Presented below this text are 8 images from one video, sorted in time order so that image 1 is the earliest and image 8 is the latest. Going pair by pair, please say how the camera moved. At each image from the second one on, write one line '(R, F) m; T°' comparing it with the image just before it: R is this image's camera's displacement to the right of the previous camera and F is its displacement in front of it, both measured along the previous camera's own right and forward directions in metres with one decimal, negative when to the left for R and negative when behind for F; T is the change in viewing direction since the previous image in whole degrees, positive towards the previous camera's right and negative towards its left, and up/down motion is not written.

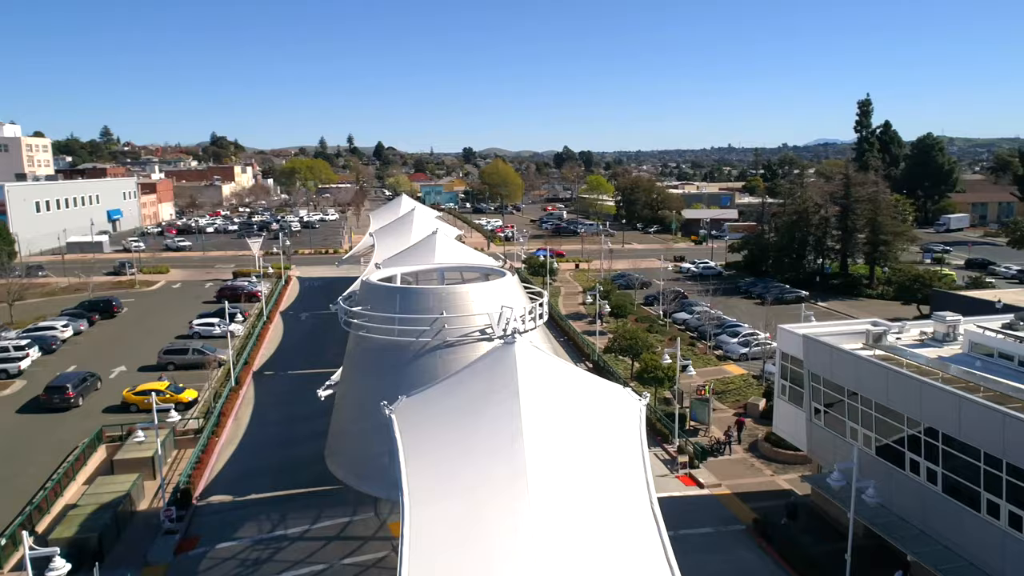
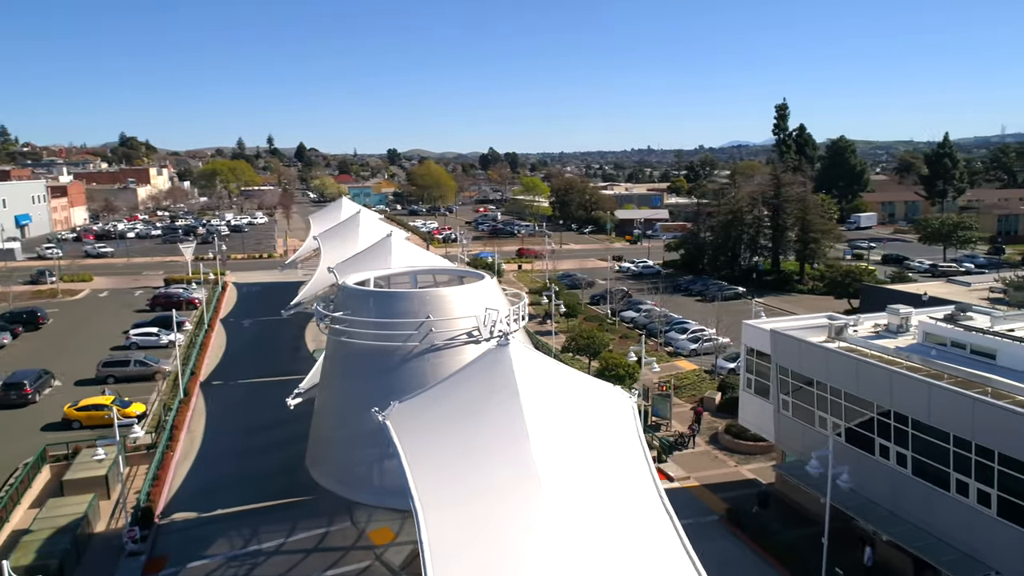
(-1.2, 0.0) m; +6°
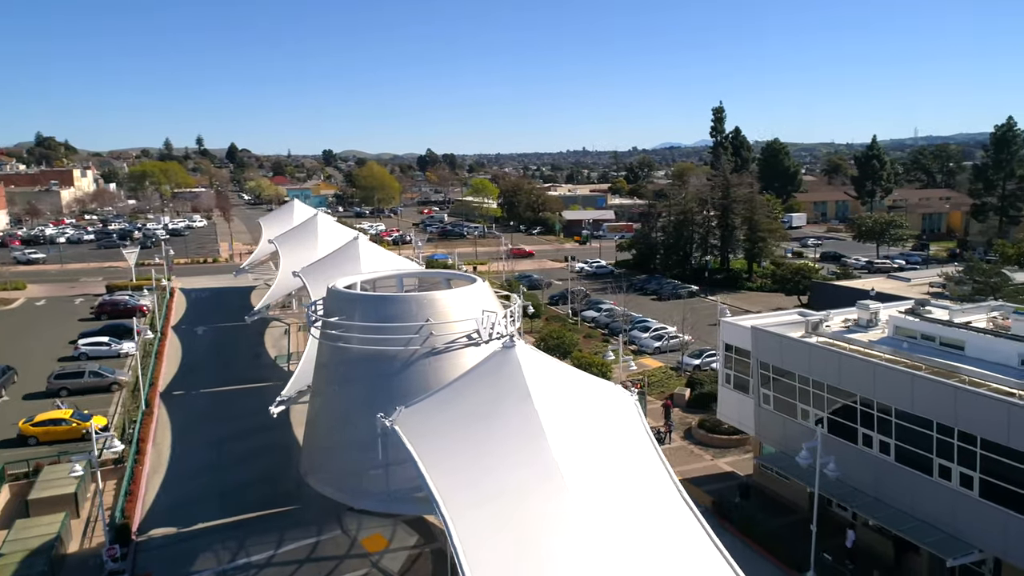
(-1.2, 0.0) m; +5°
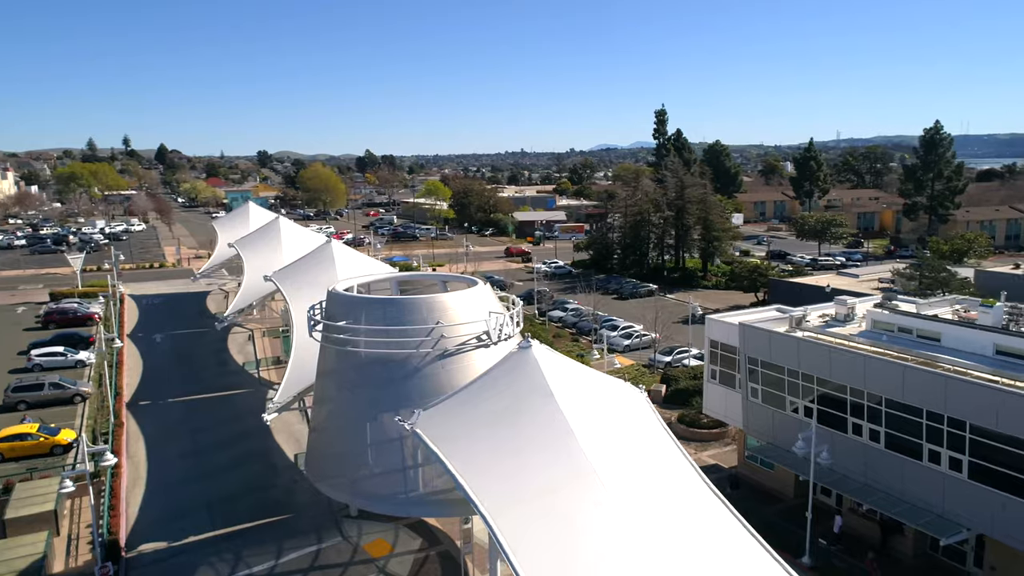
(-1.4, -0.1) m; +5°
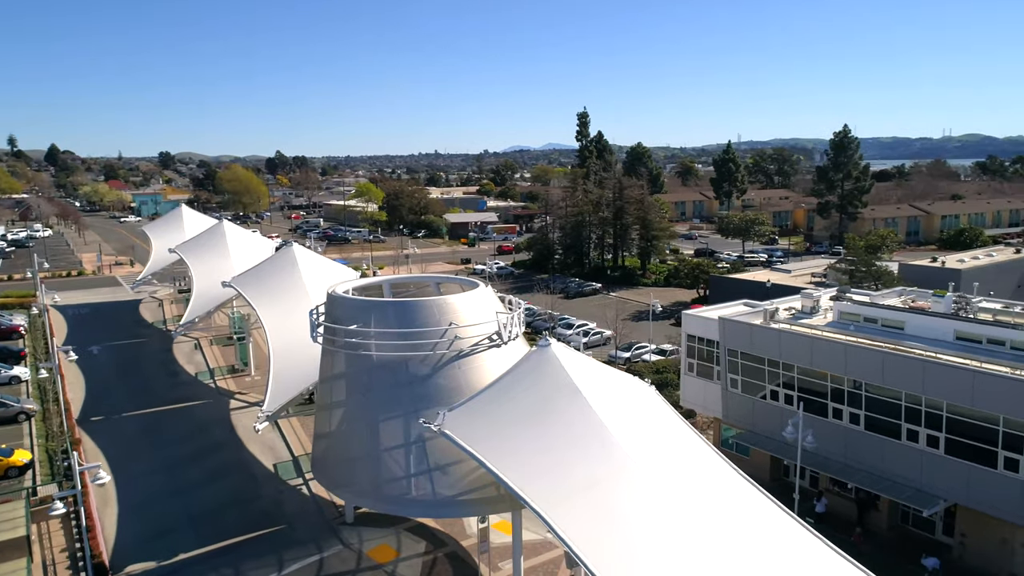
(-1.9, -0.1) m; +7°
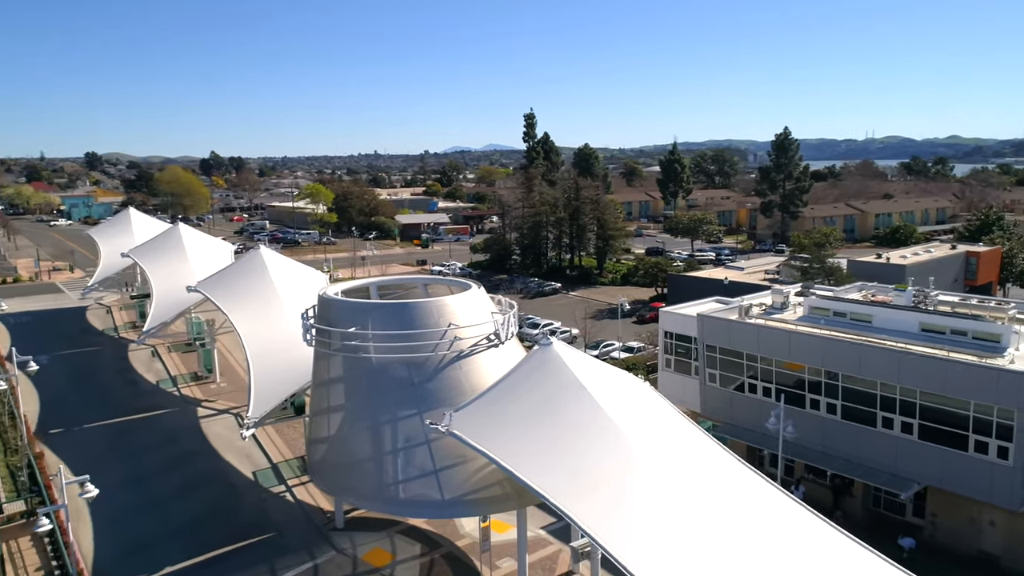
(-1.1, -0.1) m; +5°
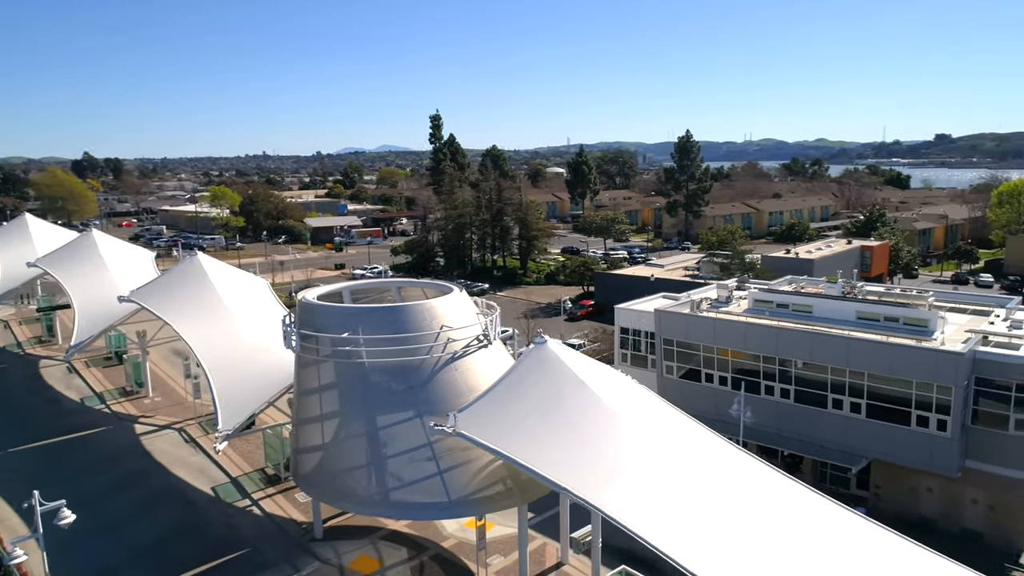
(-1.9, -0.1) m; +8°
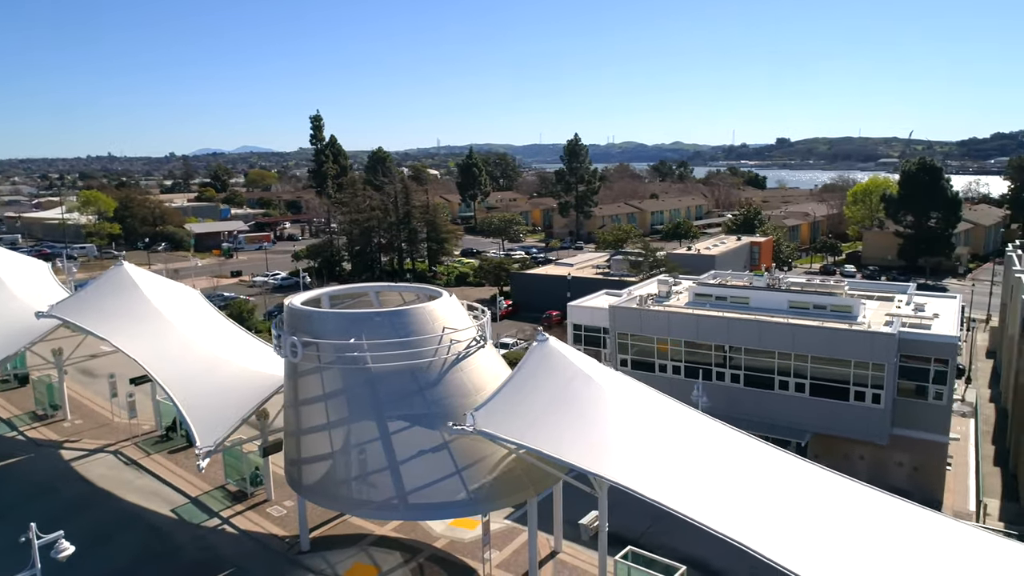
(-2.6, -0.2) m; +10°
